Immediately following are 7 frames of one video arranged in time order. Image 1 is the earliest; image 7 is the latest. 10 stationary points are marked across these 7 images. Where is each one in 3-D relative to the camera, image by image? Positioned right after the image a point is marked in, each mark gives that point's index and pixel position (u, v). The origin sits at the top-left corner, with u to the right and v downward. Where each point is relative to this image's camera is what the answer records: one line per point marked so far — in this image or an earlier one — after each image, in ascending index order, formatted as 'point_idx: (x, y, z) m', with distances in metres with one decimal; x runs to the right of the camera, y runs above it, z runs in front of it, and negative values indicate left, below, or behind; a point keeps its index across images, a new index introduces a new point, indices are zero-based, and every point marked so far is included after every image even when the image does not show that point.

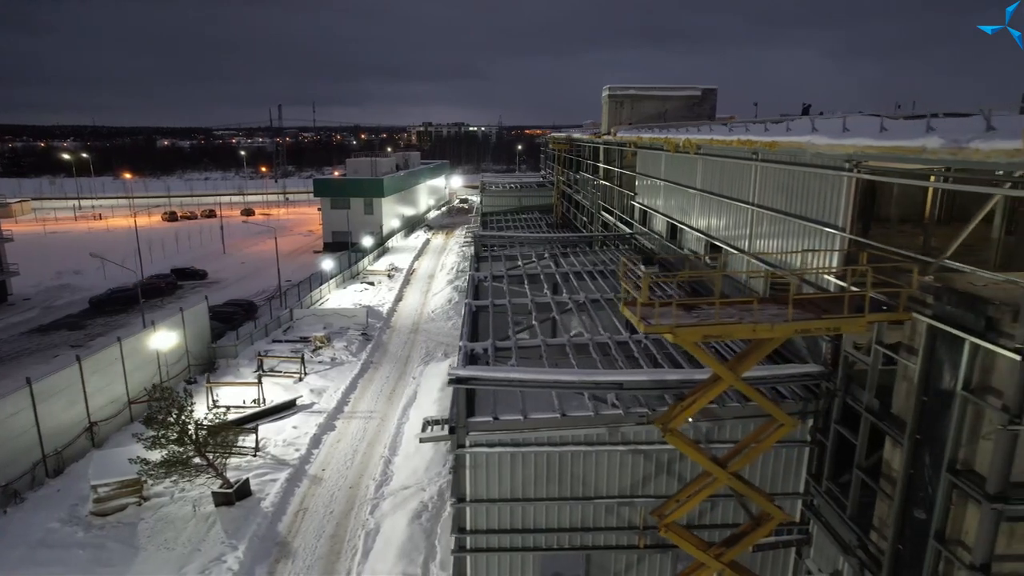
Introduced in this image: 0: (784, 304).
0: (+3.2, -0.2, +7.5) m
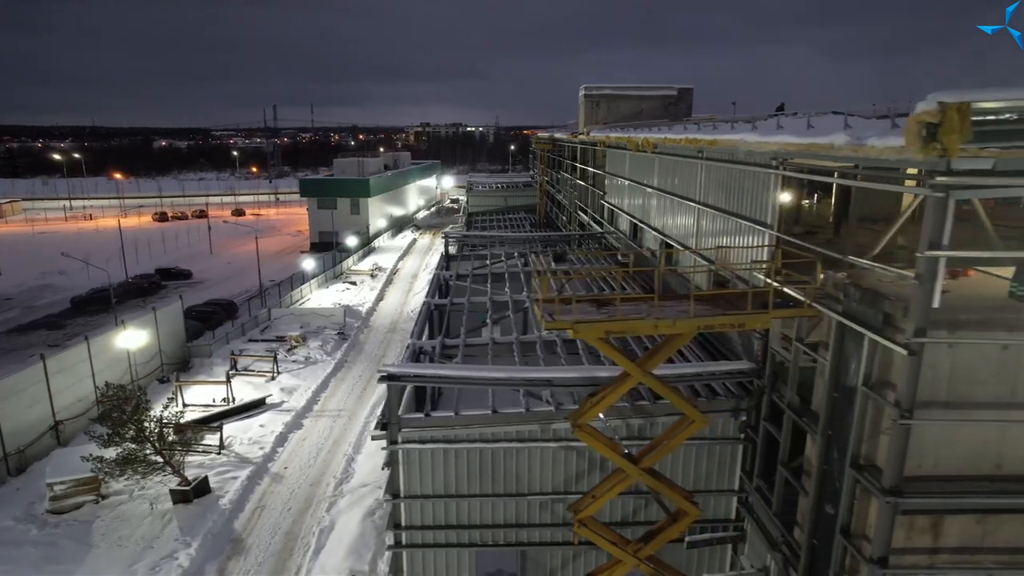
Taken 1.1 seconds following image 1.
0: (+2.1, -0.2, +7.6) m
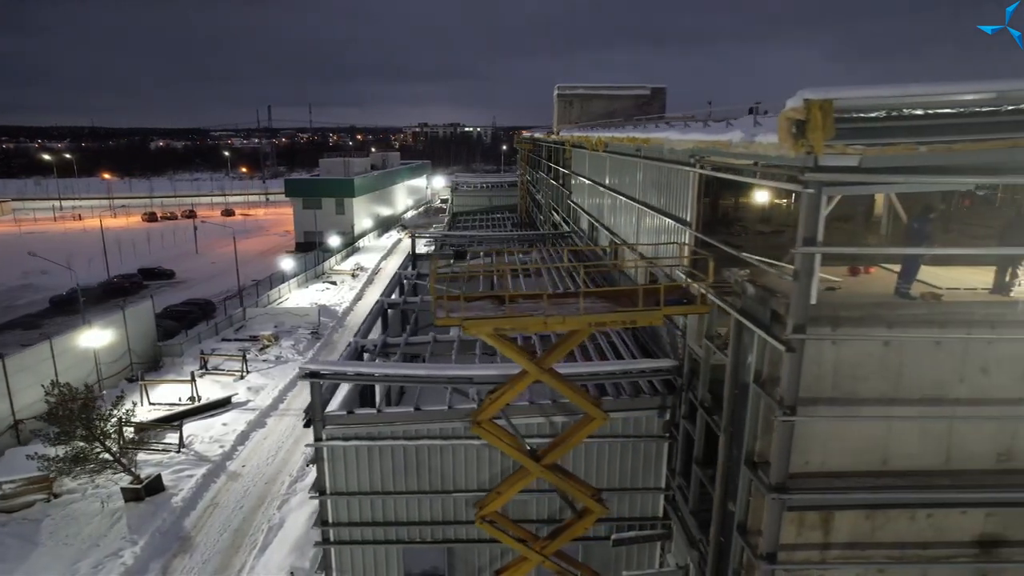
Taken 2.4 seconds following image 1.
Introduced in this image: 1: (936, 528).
0: (+0.9, -0.1, +7.6) m
1: (+4.8, -2.7, +7.0) m
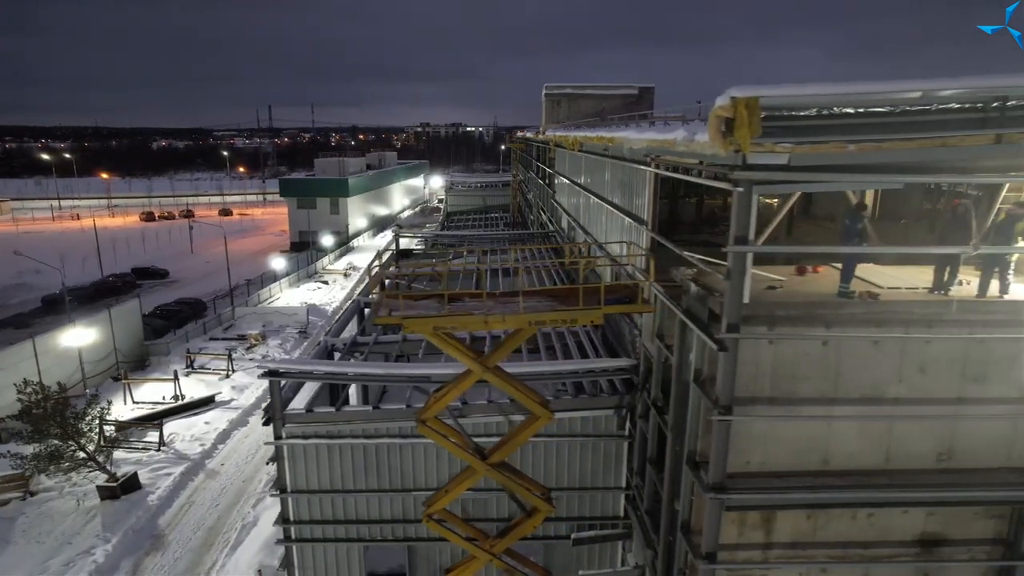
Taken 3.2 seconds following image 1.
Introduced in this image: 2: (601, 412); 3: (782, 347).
0: (+0.2, -0.1, +7.6) m
1: (+4.1, -2.7, +7.0) m
2: (+1.4, -1.9, +9.7) m
3: (+2.8, -0.6, +6.4) m
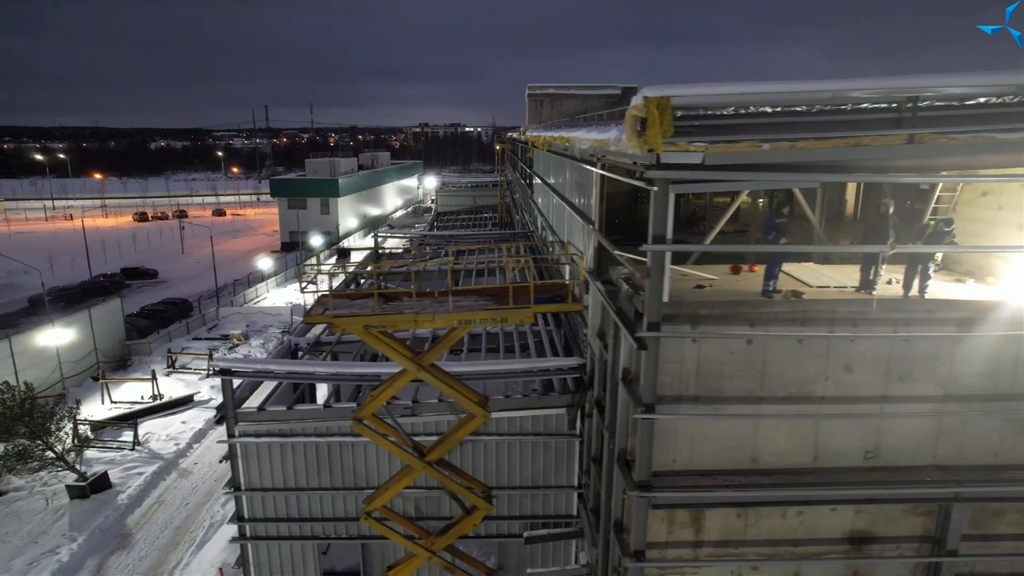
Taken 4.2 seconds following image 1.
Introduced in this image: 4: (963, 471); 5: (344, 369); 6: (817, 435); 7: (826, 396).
0: (-0.5, -0.1, +7.6) m
1: (+3.4, -2.7, +7.0) m
2: (+0.6, -1.9, +9.7) m
3: (+2.0, -0.6, +6.5) m
4: (+5.0, -2.0, +6.9) m
5: (-2.7, -1.3, +9.9) m
6: (+3.3, -1.6, +6.8) m
7: (+3.4, -1.2, +6.7) m
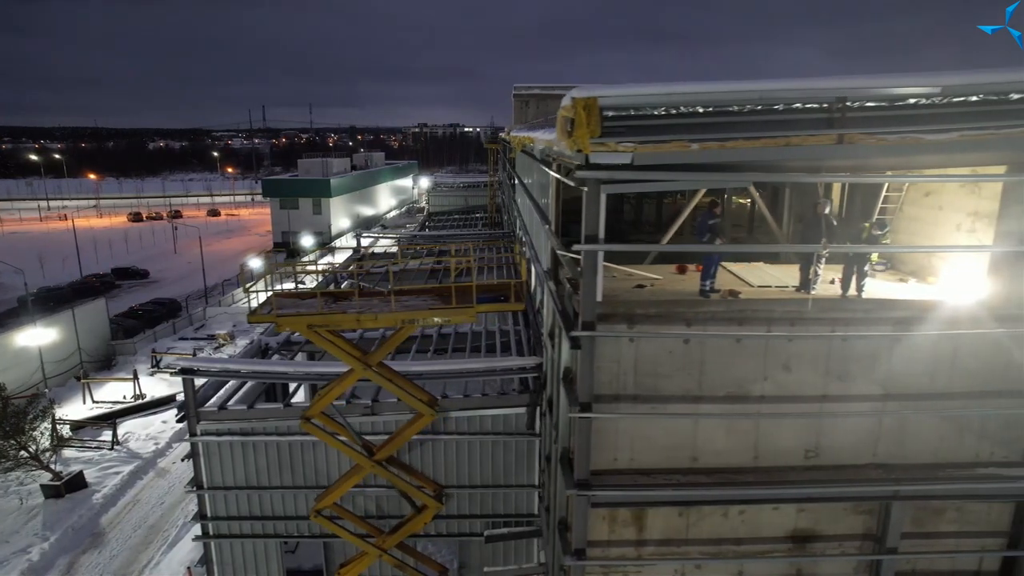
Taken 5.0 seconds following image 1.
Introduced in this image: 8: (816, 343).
0: (-1.2, -0.1, +7.7) m
1: (+2.7, -2.7, +7.1) m
2: (0.0, -1.9, +9.7) m
3: (+1.4, -0.6, +6.5) m
4: (+4.3, -2.0, +6.9) m
5: (-3.3, -1.3, +10.0) m
6: (+2.7, -1.6, +6.8) m
7: (+2.7, -1.2, +6.7) m
8: (+3.2, -0.6, +6.5) m
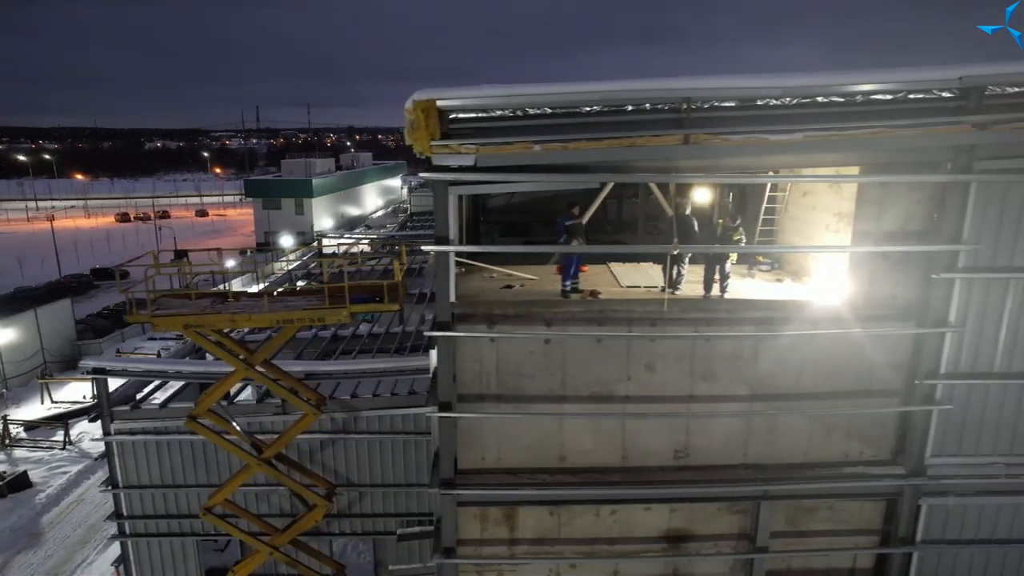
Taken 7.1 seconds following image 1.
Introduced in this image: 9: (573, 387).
0: (-2.6, -0.1, +7.7) m
1: (+1.3, -2.7, +7.1) m
2: (-1.5, -1.9, +9.7) m
3: (-0.1, -0.6, +6.5) m
4: (+2.9, -2.0, +6.9) m
5: (-4.8, -1.3, +10.0) m
6: (+1.2, -1.6, +6.9) m
7: (+1.3, -1.2, +6.7) m
8: (+1.8, -0.6, +6.6) m
9: (+0.7, -1.1, +6.7) m
